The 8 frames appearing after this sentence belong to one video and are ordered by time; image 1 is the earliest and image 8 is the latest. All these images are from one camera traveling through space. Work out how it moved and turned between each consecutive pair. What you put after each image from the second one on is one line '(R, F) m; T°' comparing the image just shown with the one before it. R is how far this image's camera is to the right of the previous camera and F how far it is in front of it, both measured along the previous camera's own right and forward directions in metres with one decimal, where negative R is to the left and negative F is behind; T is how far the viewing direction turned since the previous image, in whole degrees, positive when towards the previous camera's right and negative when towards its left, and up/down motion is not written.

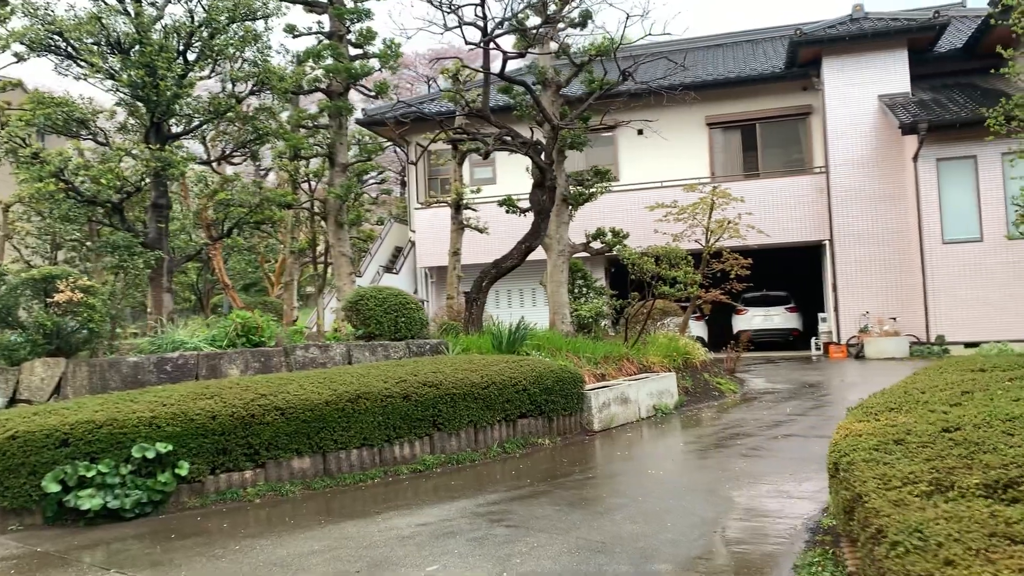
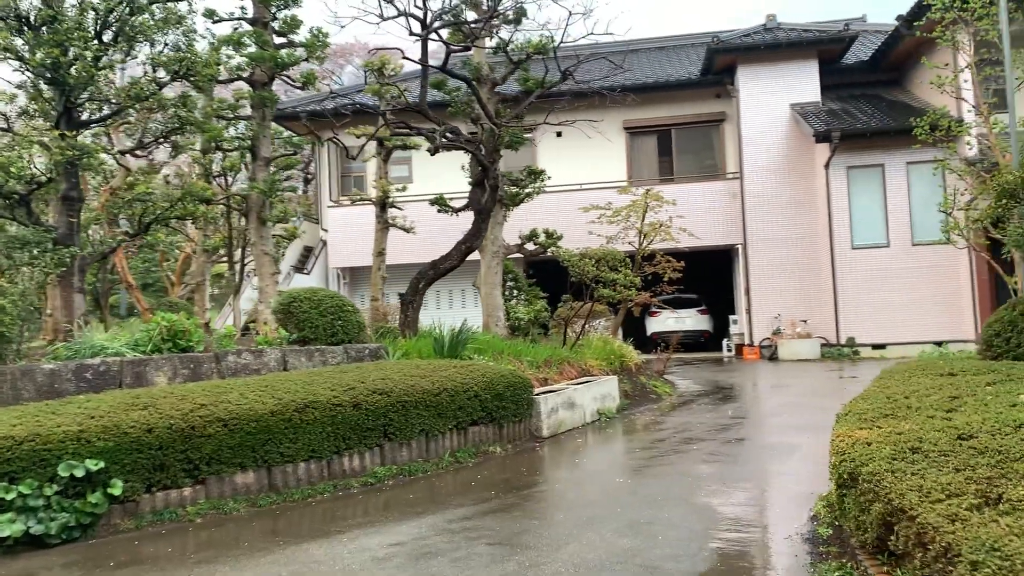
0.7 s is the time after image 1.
(-0.4, +0.3) m; +7°
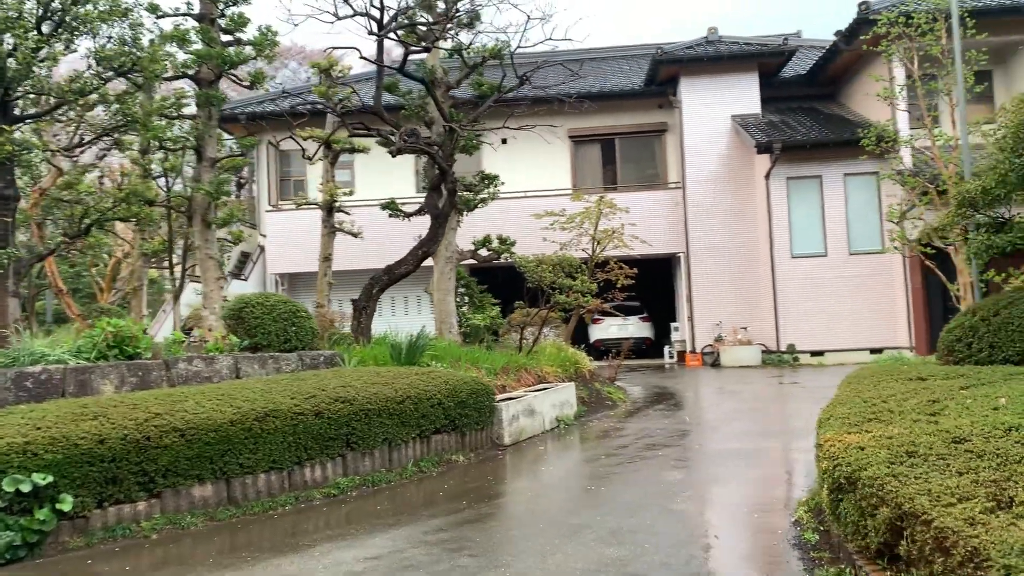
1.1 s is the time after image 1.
(-0.3, +0.1) m; +4°
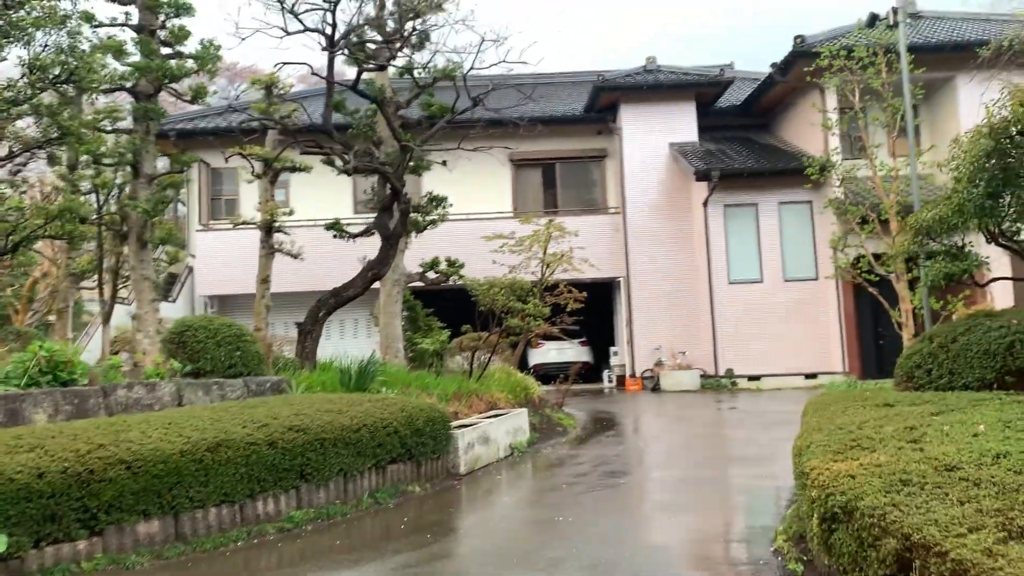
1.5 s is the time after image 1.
(-0.2, +0.2) m; +5°
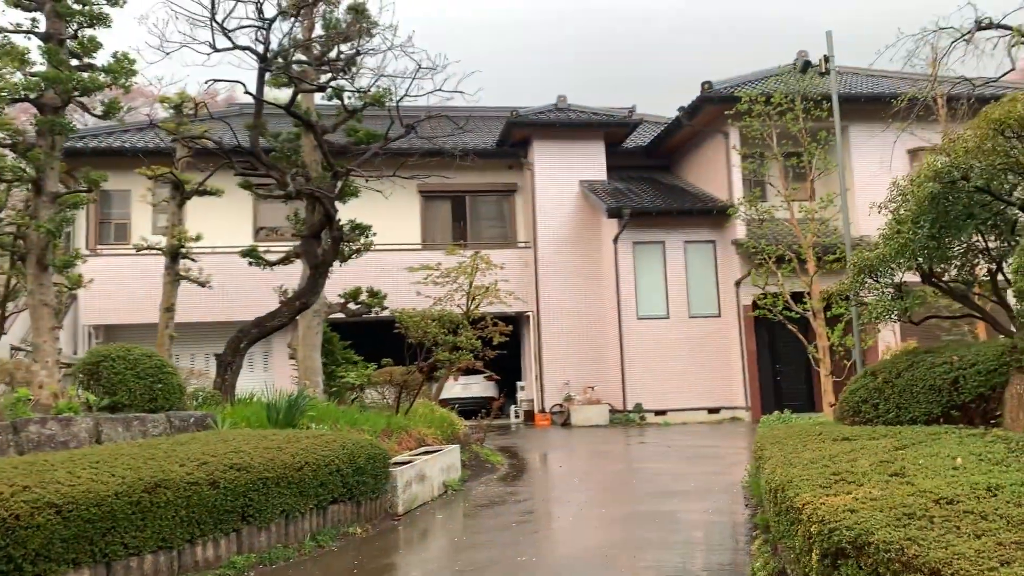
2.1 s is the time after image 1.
(-0.5, +0.2) m; +7°
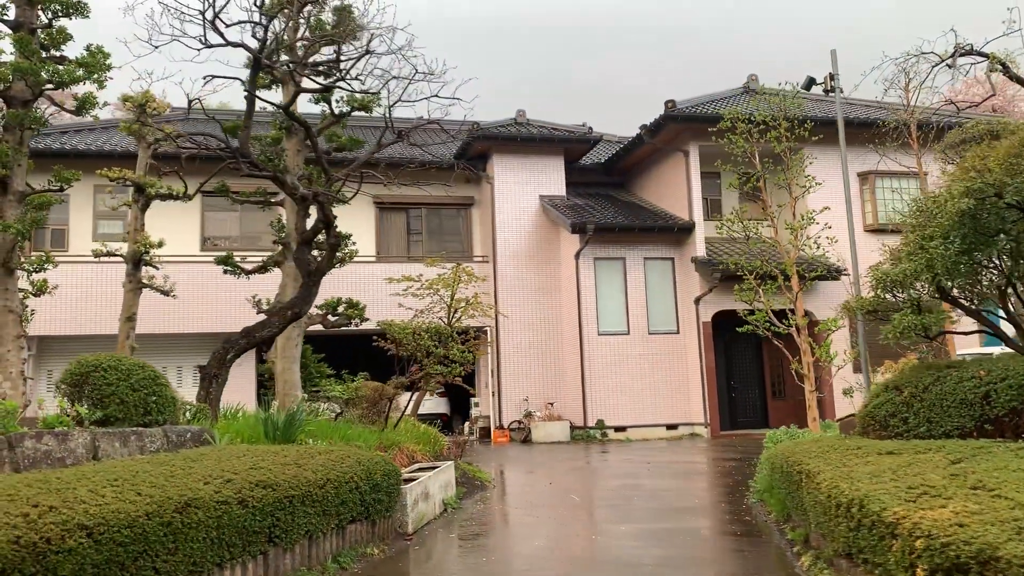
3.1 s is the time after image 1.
(-0.7, +0.2) m; +5°
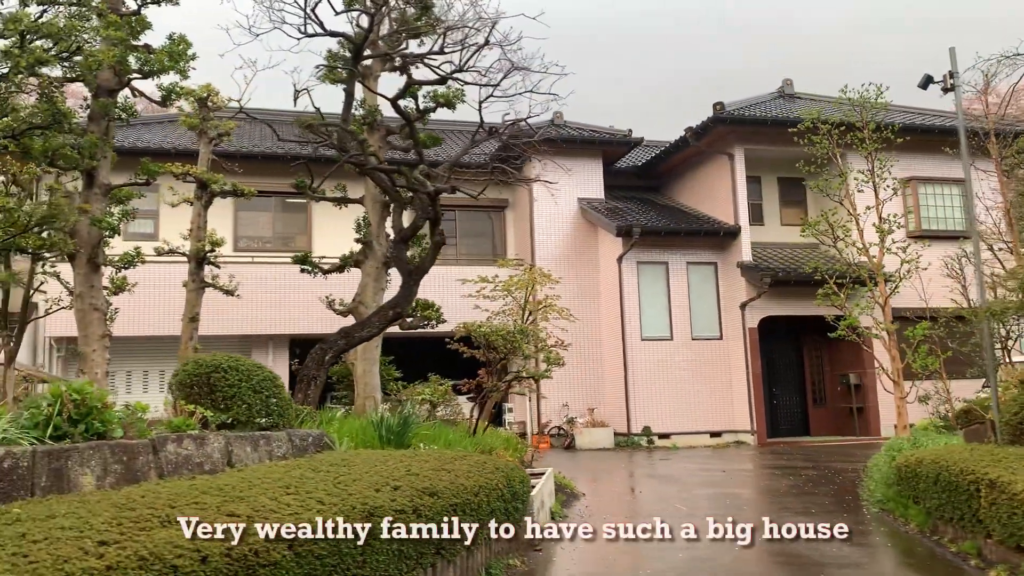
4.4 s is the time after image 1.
(-1.1, +0.3) m; +1°
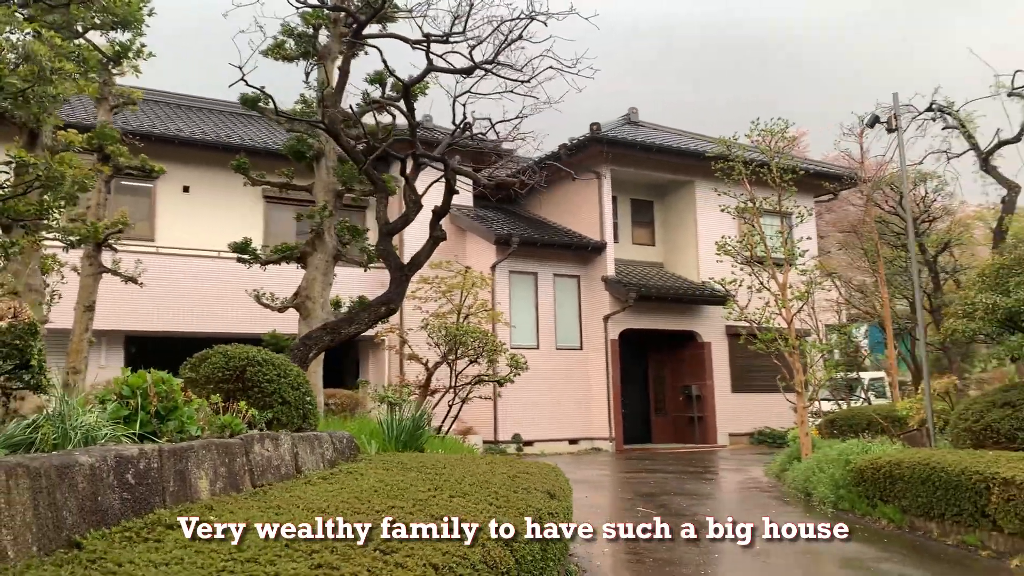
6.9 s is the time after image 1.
(-1.9, +0.4) m; +15°
